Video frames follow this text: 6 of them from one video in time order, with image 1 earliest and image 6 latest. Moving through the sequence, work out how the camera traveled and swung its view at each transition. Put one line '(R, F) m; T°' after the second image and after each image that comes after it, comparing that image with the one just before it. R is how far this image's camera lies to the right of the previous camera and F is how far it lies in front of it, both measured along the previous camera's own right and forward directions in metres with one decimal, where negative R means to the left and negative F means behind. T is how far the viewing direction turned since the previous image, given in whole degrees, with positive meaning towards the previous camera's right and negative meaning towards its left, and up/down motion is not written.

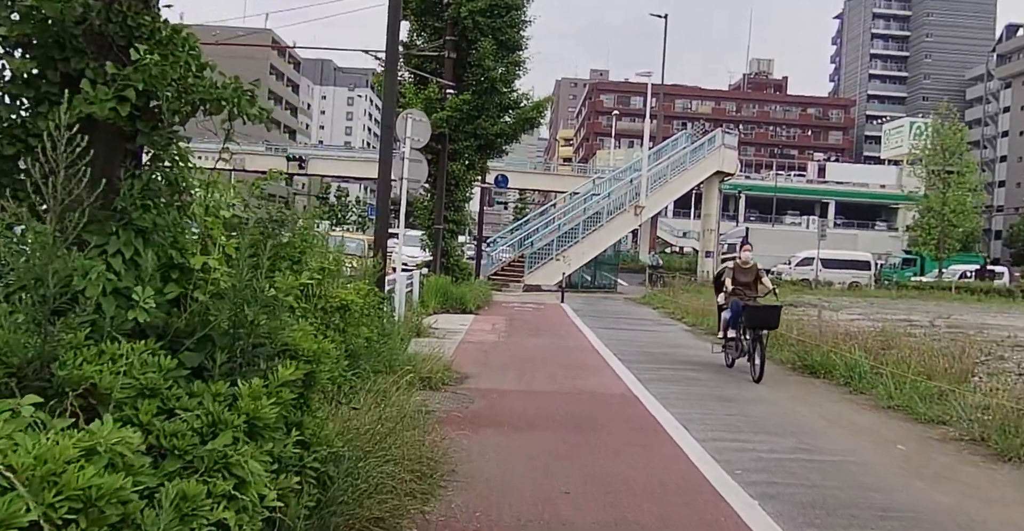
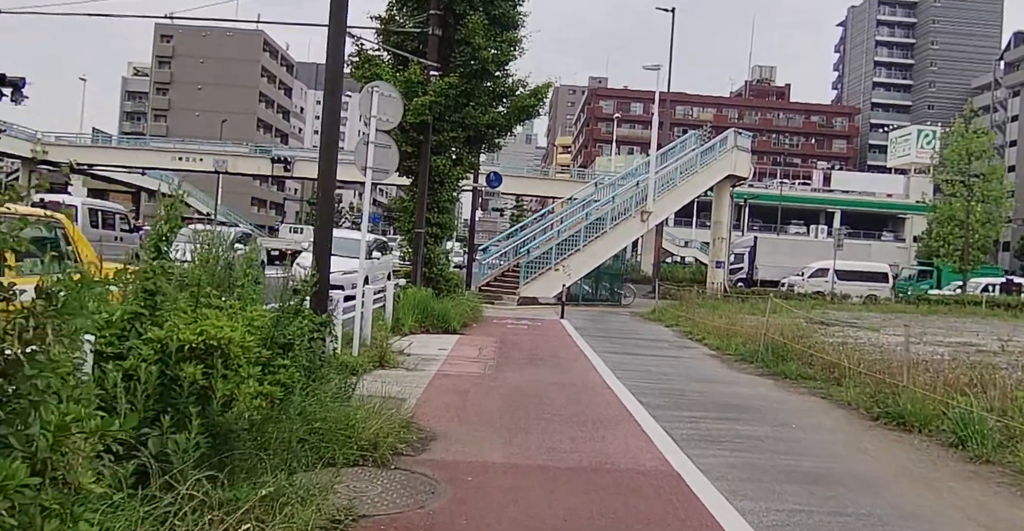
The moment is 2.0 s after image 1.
(+0.1, +2.7) m; 0°
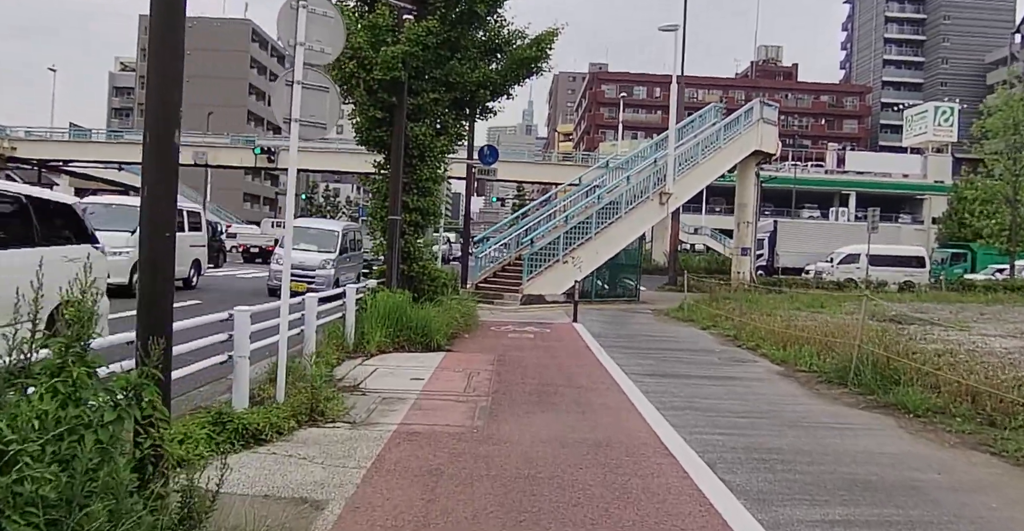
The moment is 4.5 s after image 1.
(0.0, +3.5) m; 0°
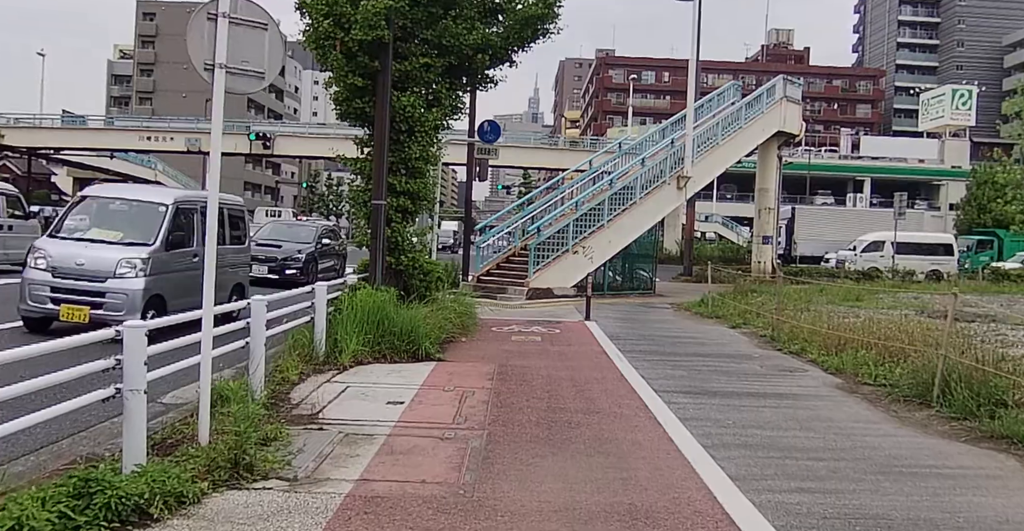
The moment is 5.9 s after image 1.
(0.0, +1.8) m; -1°
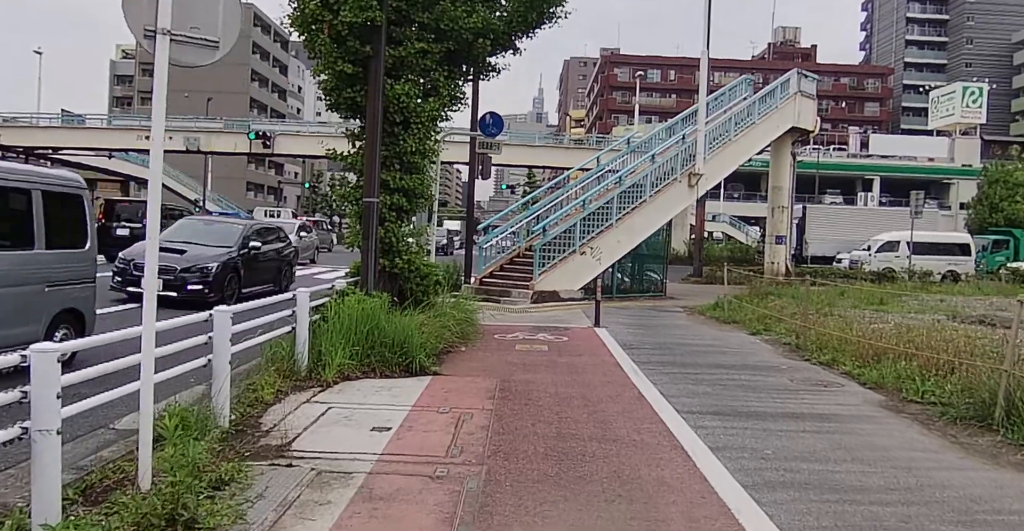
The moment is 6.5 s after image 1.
(0.0, +0.9) m; 0°
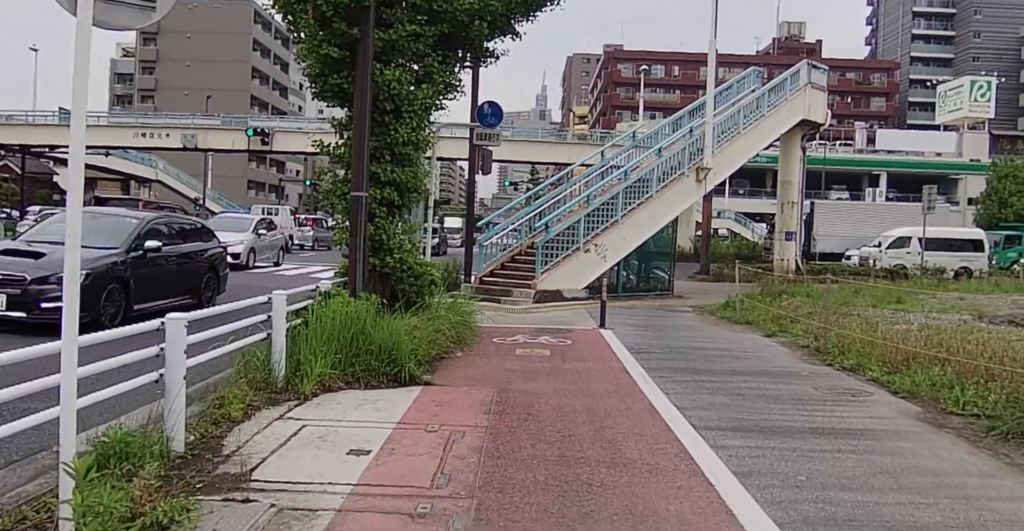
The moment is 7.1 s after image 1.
(+0.1, +0.7) m; 0°
